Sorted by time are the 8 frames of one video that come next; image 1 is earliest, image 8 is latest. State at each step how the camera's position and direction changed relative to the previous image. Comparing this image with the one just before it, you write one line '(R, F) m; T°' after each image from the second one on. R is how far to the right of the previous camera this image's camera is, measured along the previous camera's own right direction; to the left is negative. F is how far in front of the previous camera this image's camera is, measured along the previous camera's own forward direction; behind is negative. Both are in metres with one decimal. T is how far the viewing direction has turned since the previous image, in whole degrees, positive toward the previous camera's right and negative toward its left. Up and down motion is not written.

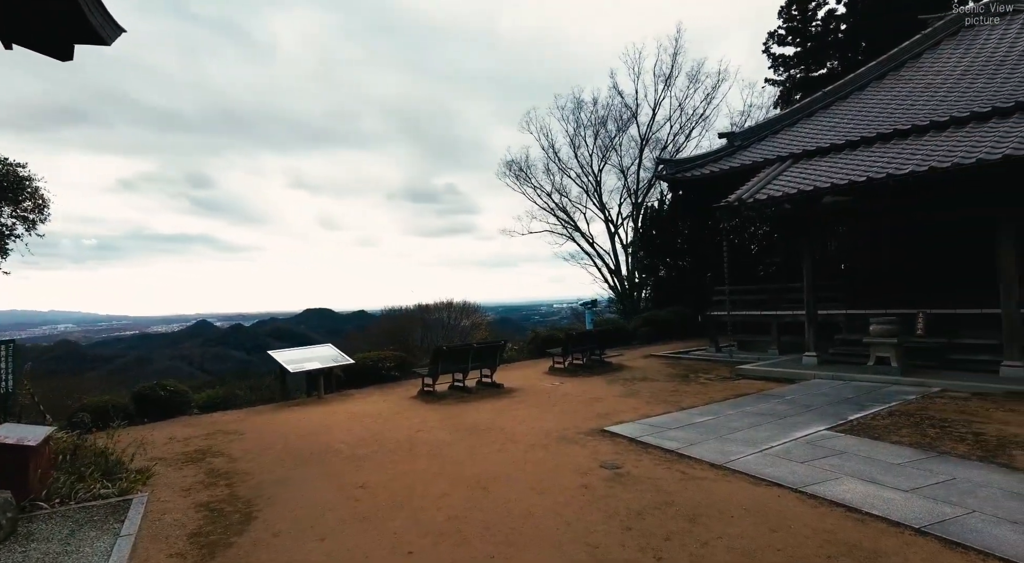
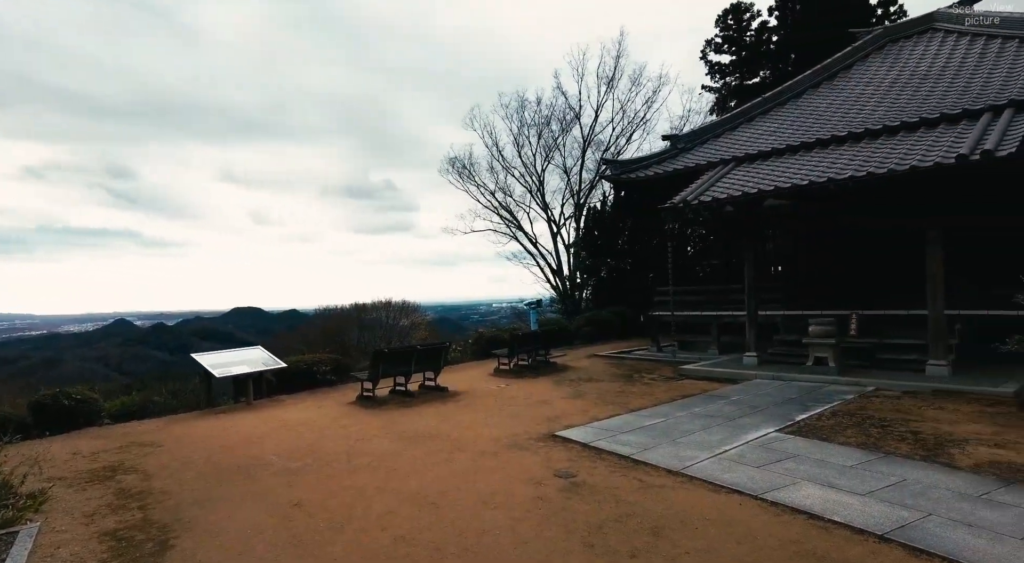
(-0.1, +0.3) m; +6°
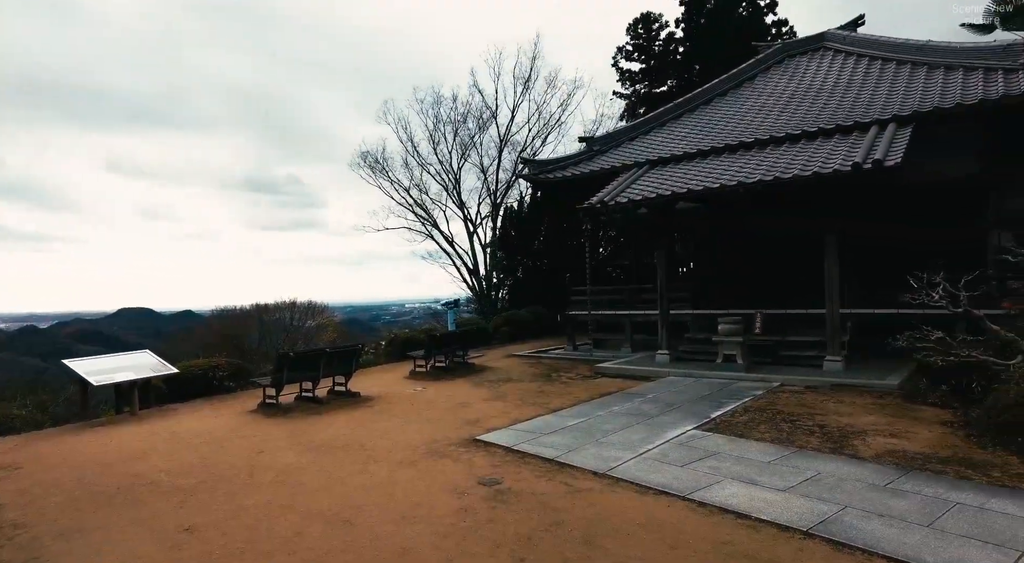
(-0.1, +0.2) m; +9°
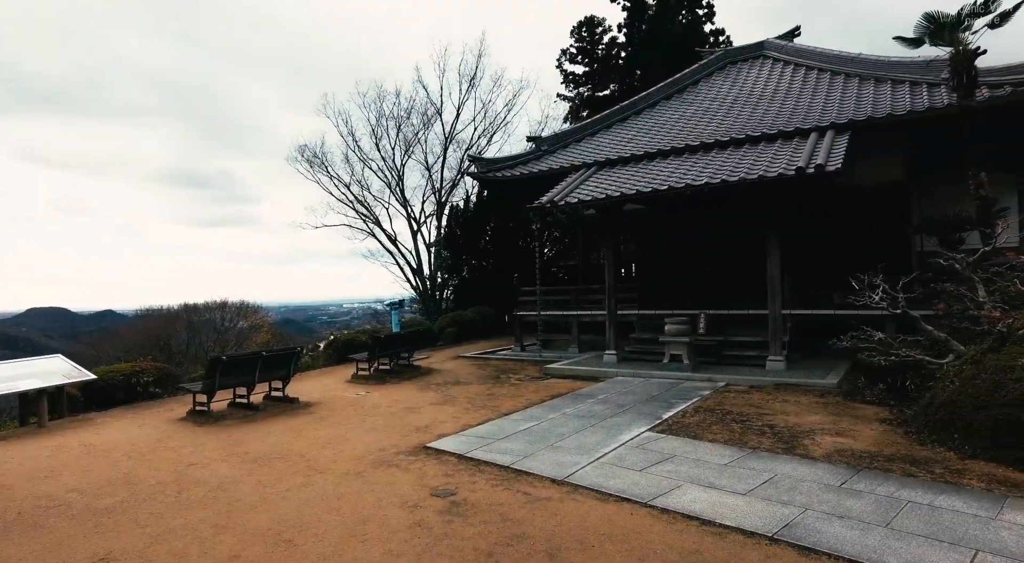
(-0.1, +0.2) m; +6°
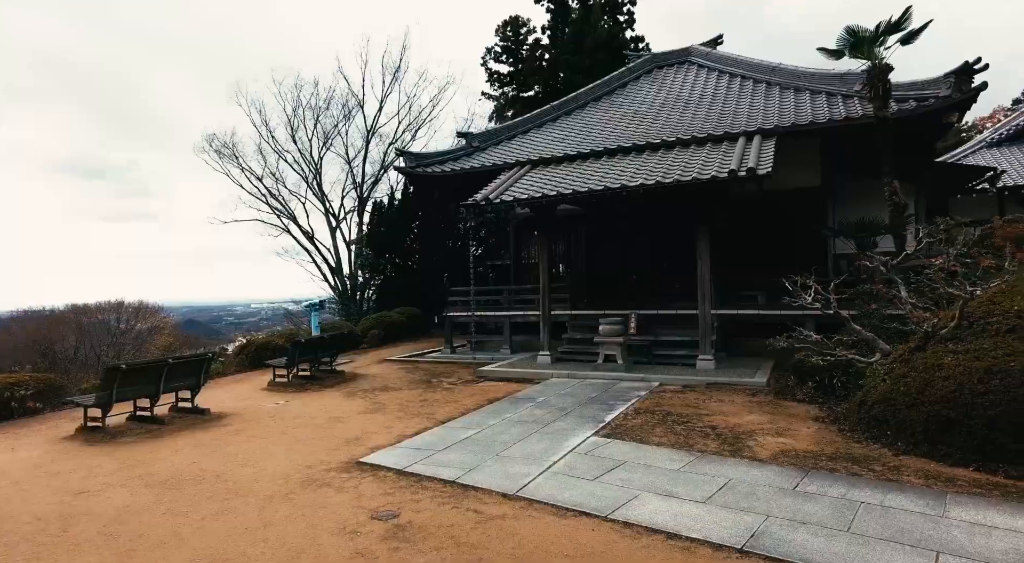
(-0.2, +0.3) m; +8°
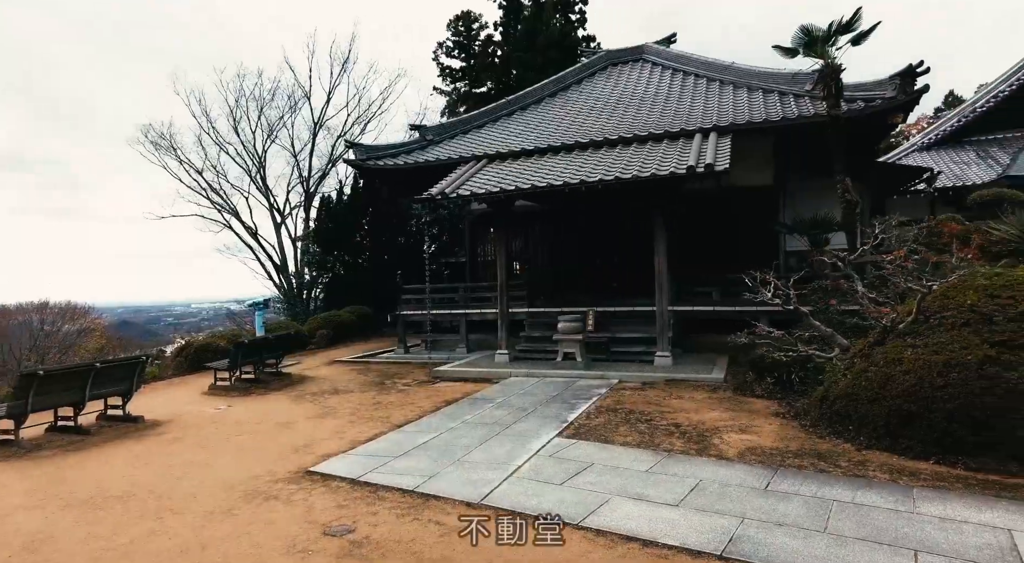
(-0.1, +0.2) m; +5°
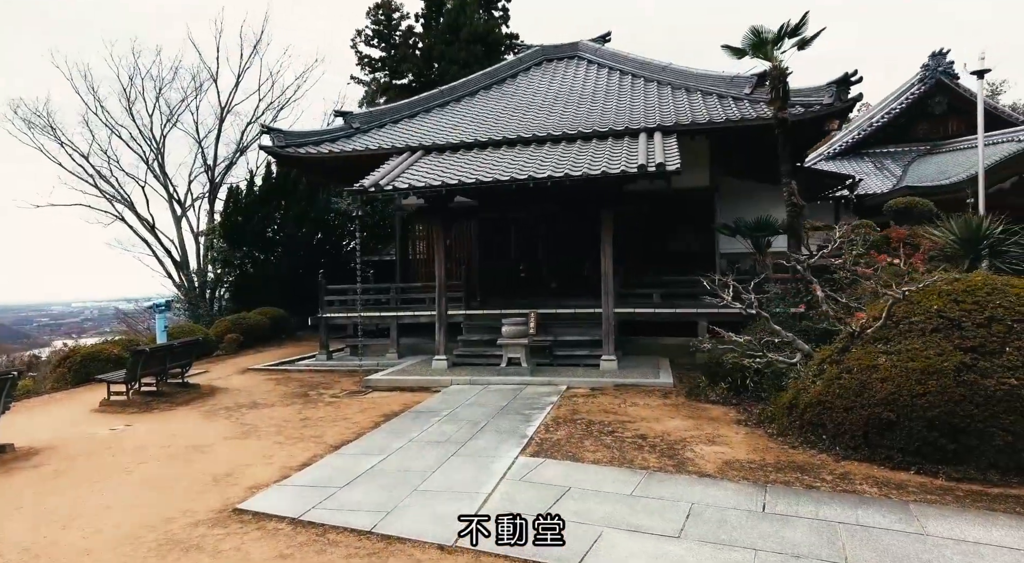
(-0.3, +0.5) m; +8°
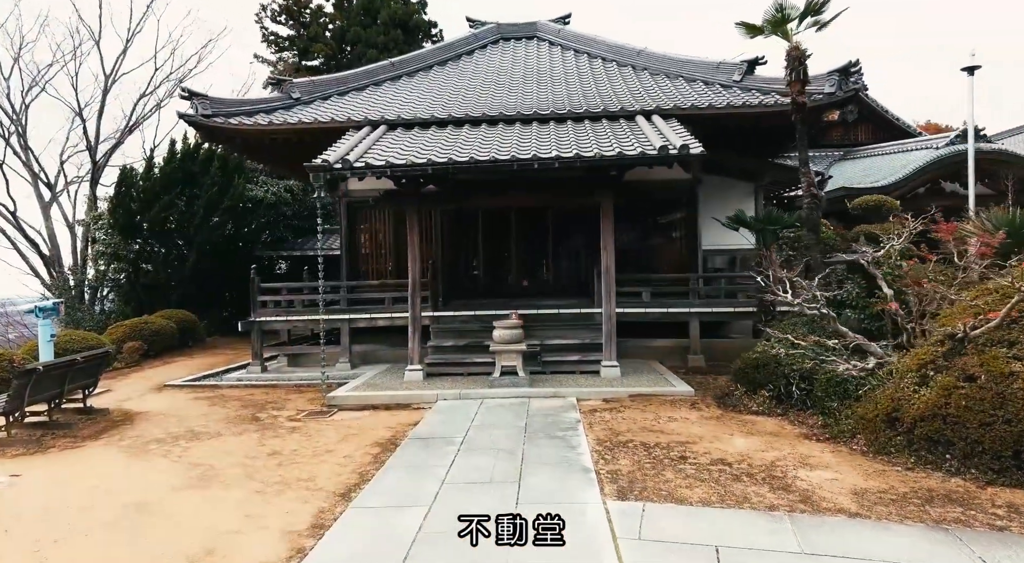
(-1.1, +1.1) m; +10°
